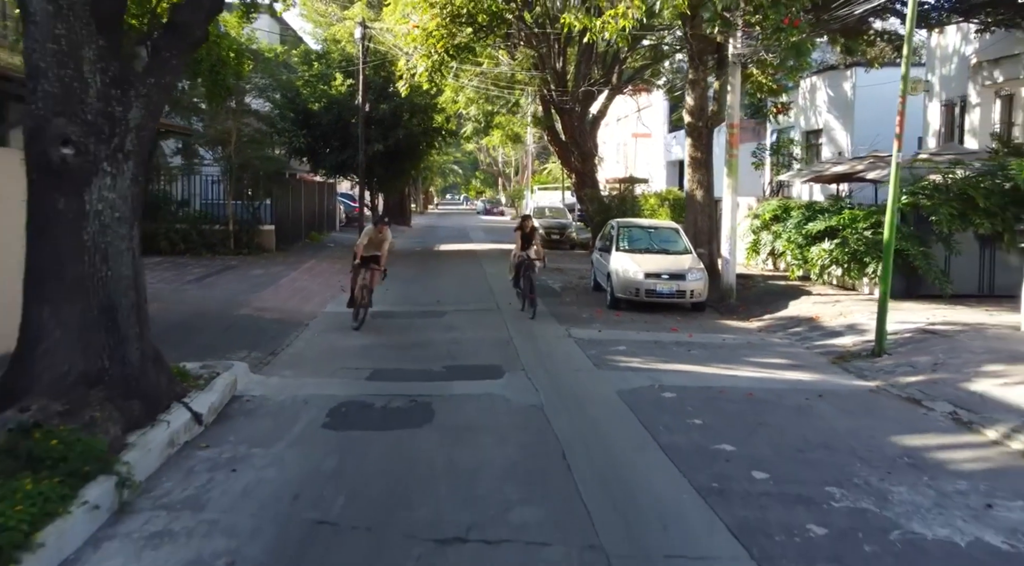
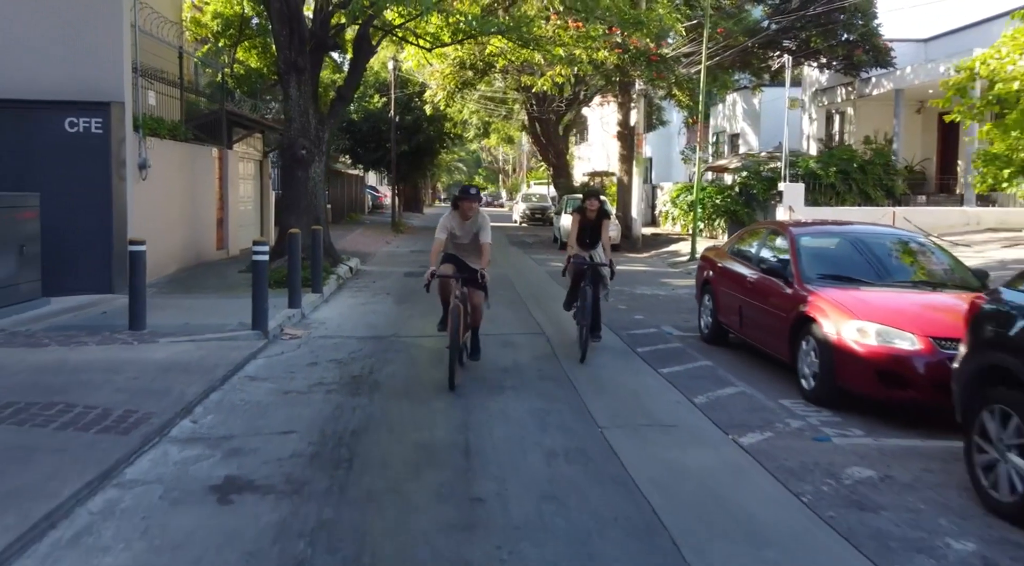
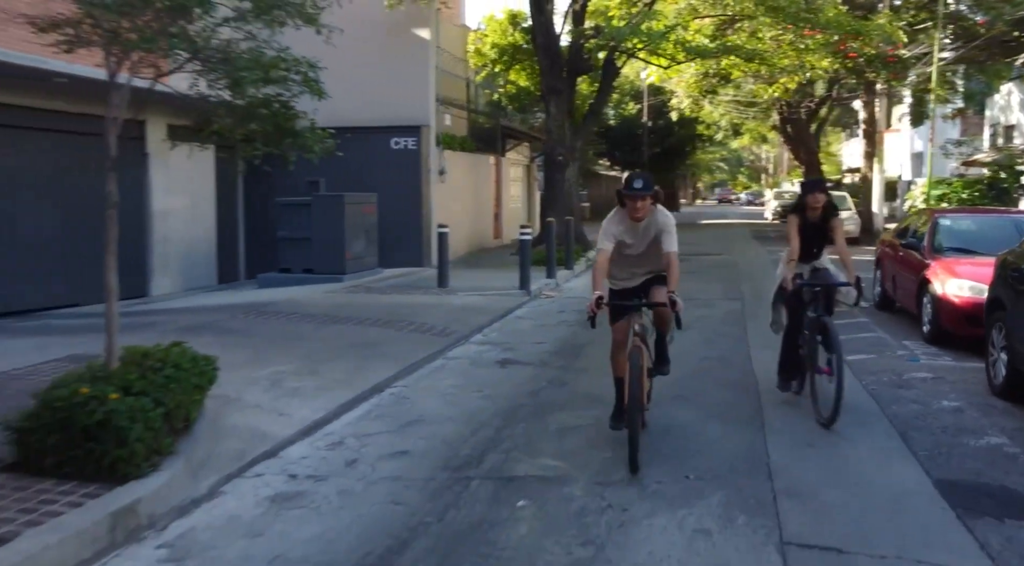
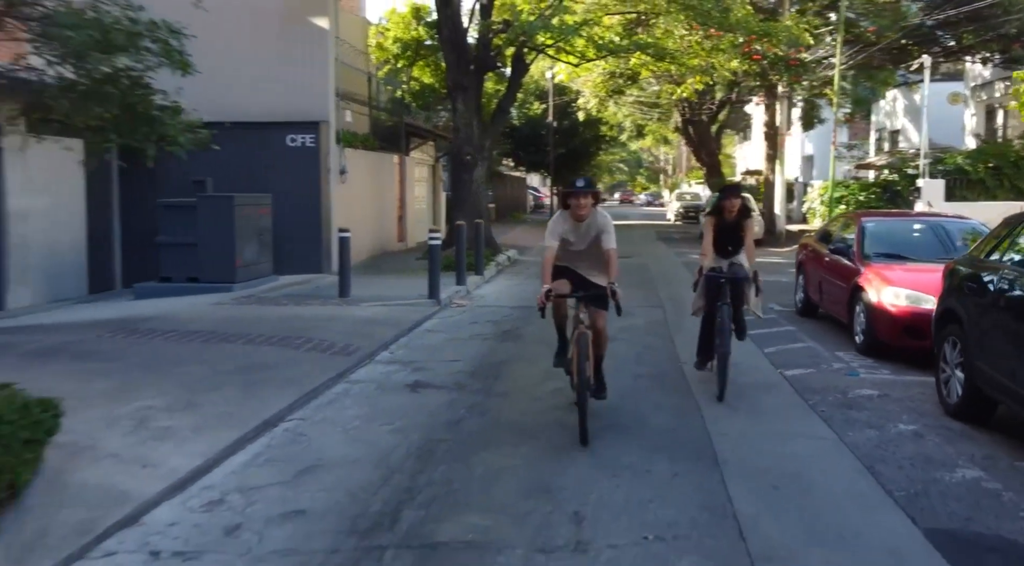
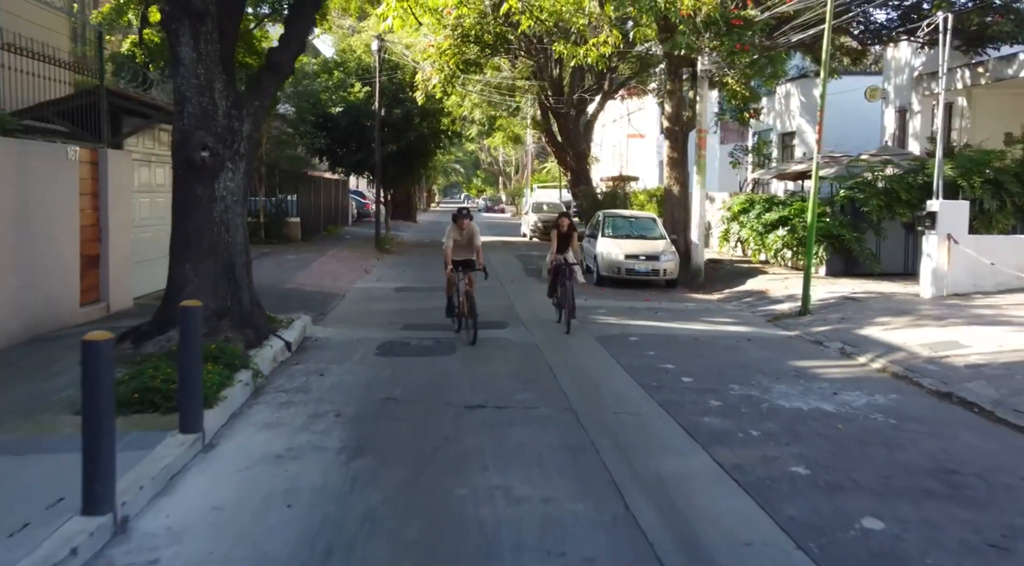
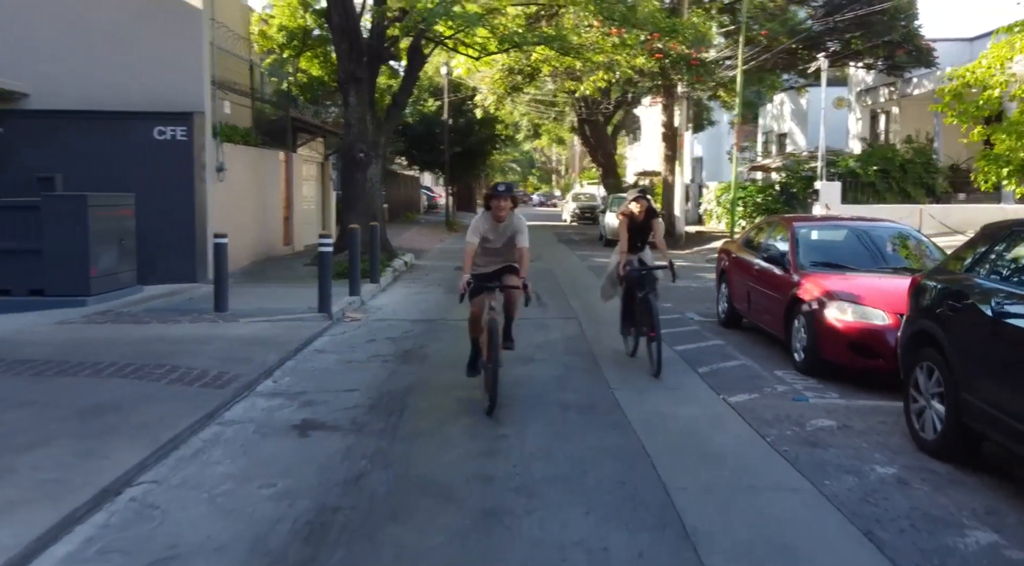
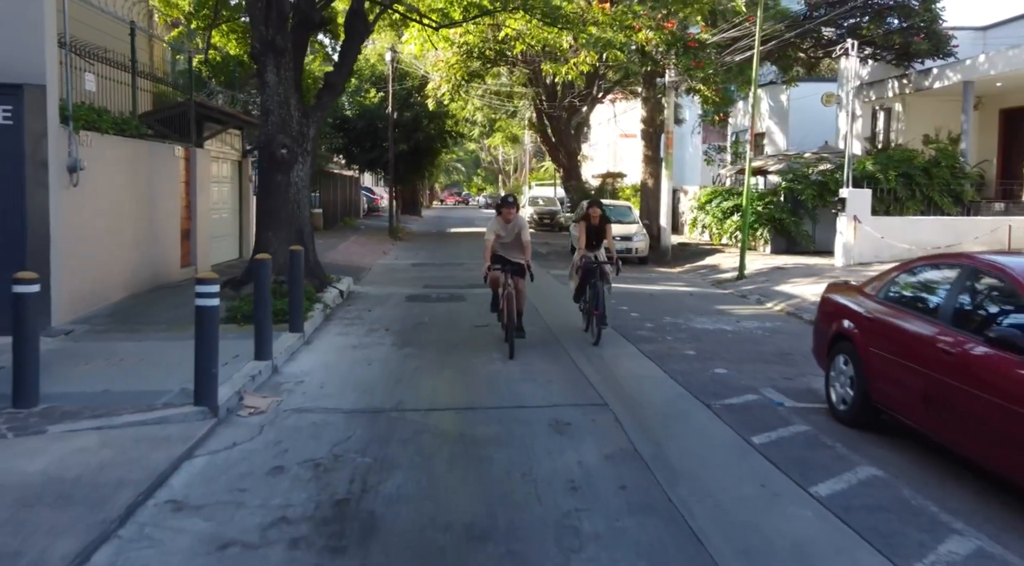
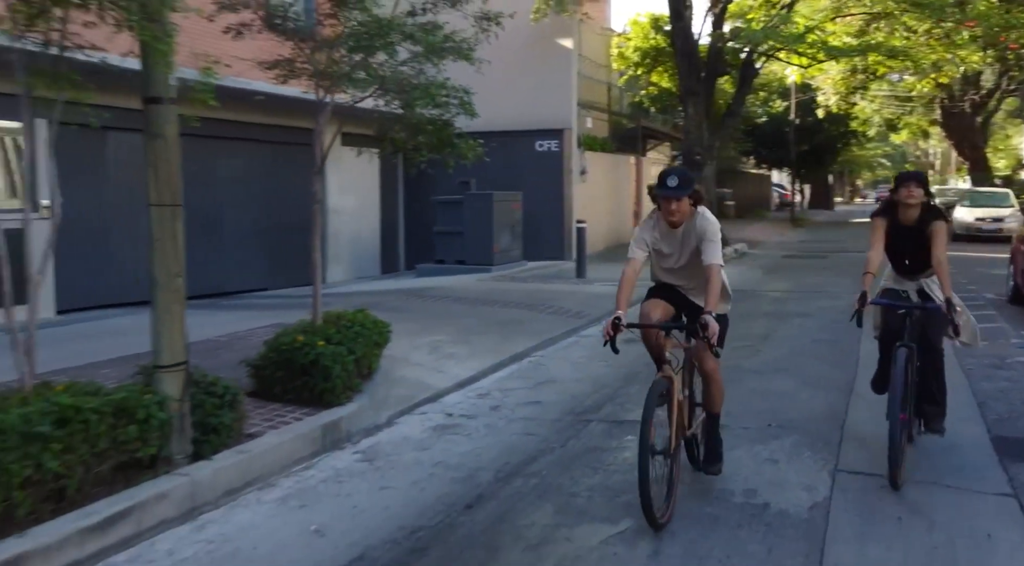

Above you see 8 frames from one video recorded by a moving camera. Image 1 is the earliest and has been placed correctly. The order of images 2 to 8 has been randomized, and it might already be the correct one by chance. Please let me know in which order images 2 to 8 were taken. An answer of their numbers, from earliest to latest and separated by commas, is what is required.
5, 7, 2, 6, 4, 3, 8
